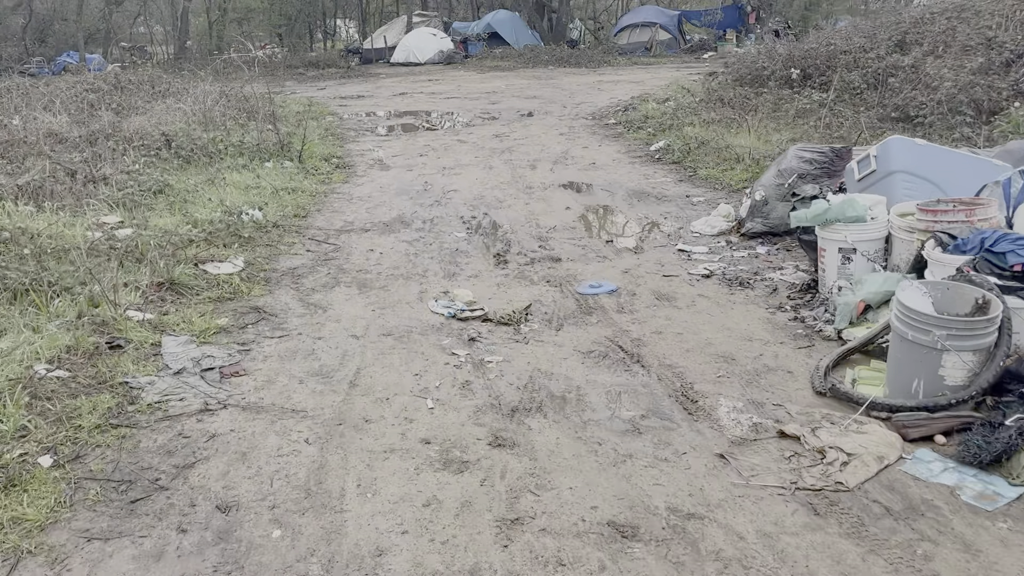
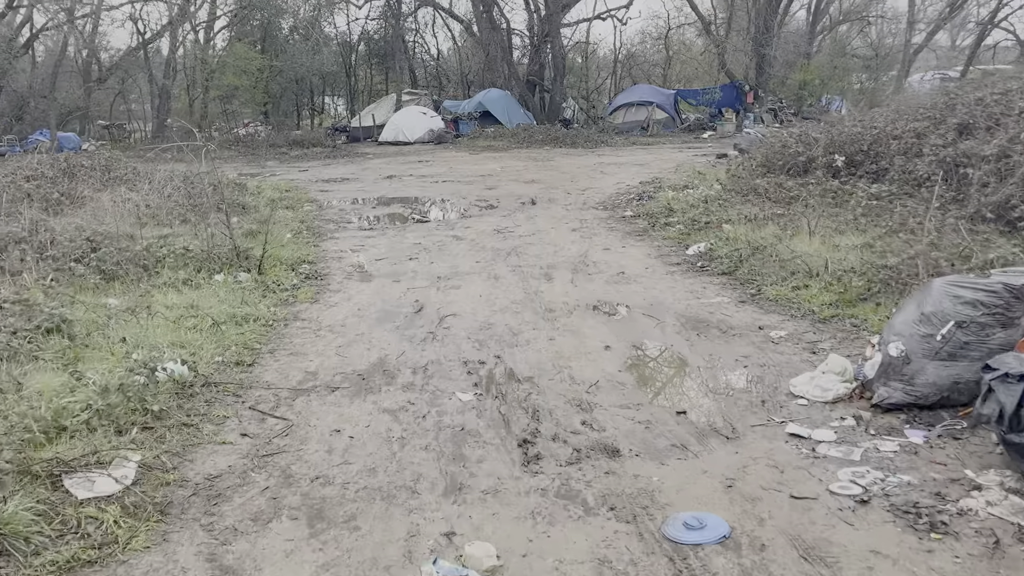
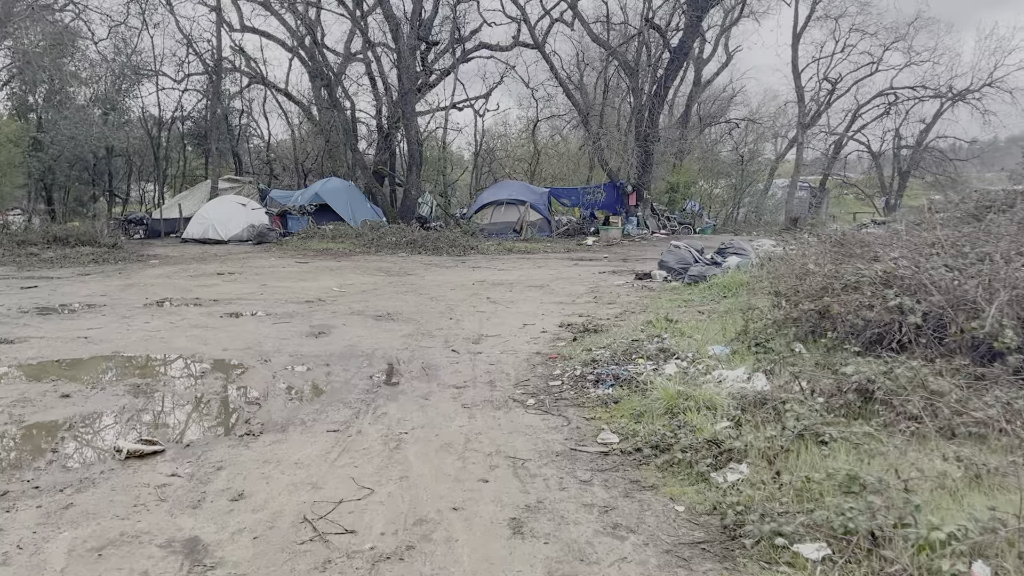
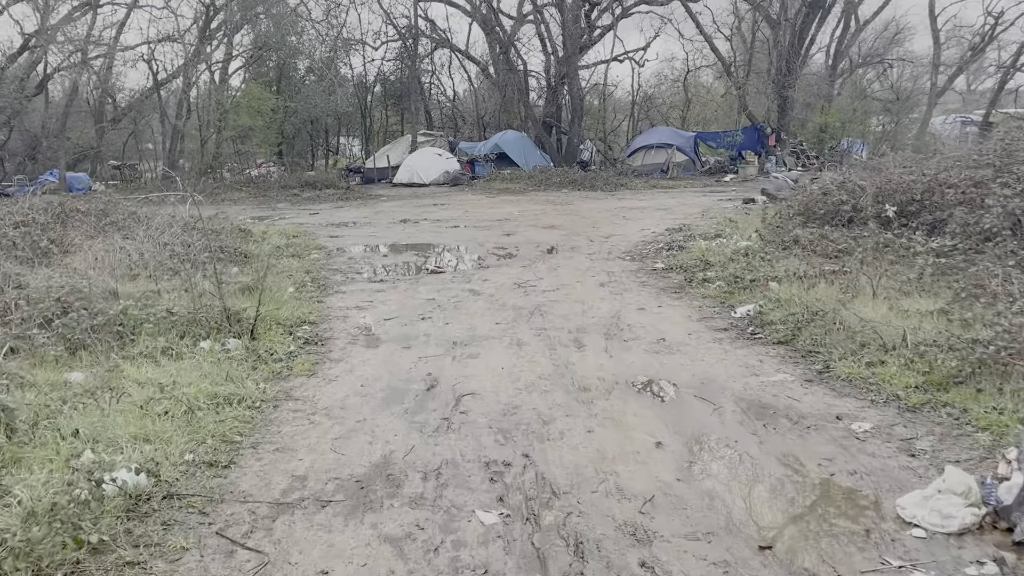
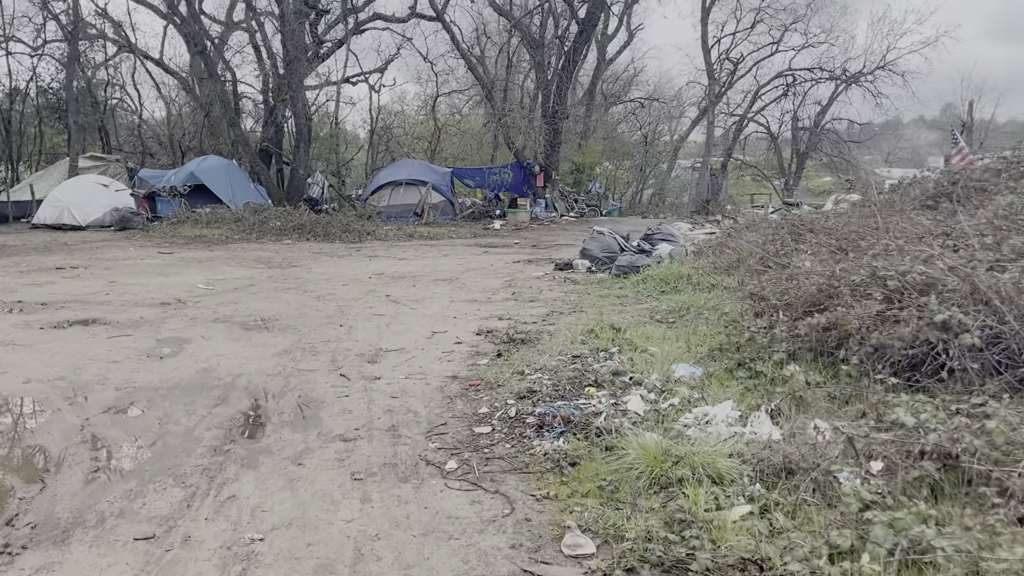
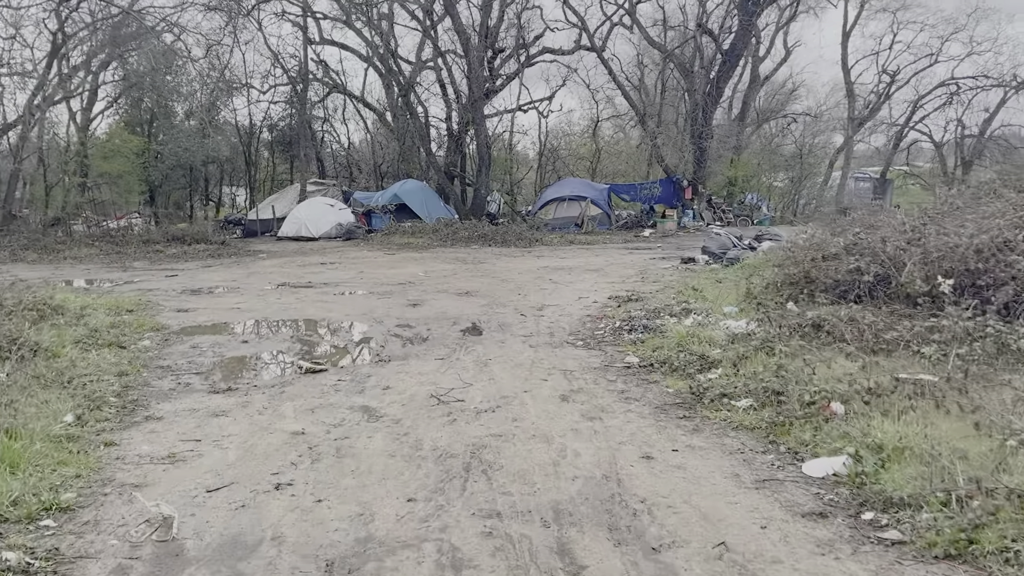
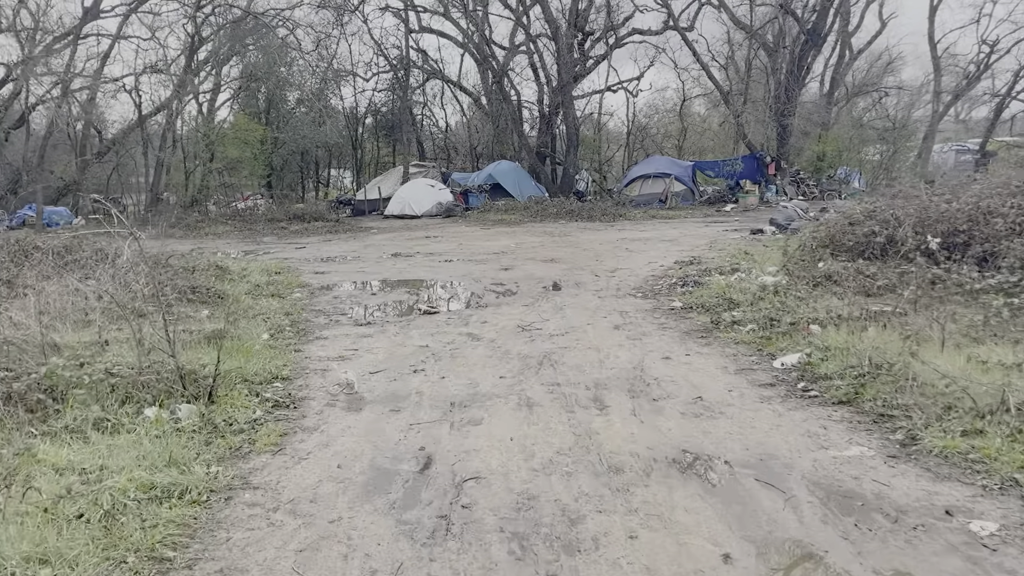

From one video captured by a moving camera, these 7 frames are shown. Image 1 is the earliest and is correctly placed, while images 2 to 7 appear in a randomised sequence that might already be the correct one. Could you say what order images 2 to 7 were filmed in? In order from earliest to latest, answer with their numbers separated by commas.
2, 4, 7, 6, 3, 5
